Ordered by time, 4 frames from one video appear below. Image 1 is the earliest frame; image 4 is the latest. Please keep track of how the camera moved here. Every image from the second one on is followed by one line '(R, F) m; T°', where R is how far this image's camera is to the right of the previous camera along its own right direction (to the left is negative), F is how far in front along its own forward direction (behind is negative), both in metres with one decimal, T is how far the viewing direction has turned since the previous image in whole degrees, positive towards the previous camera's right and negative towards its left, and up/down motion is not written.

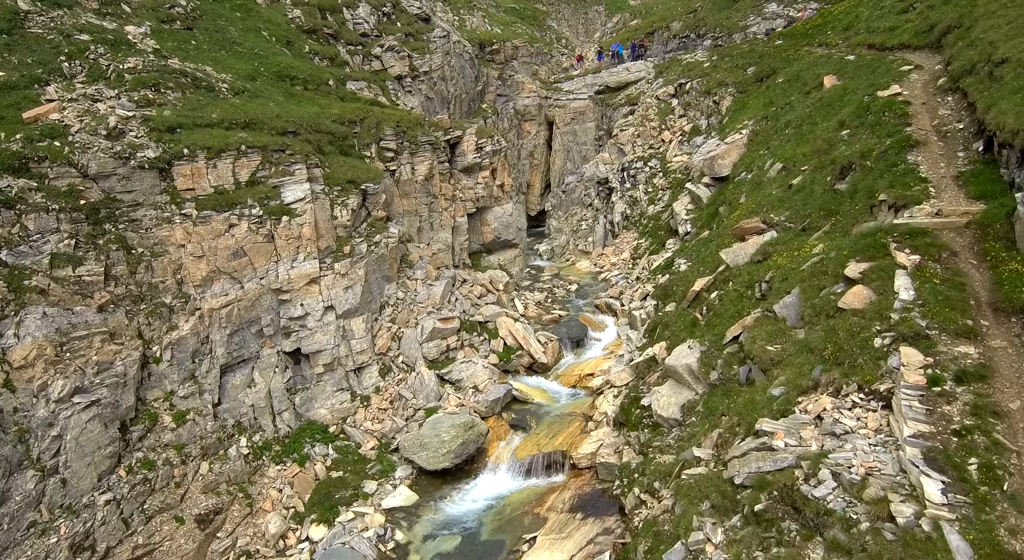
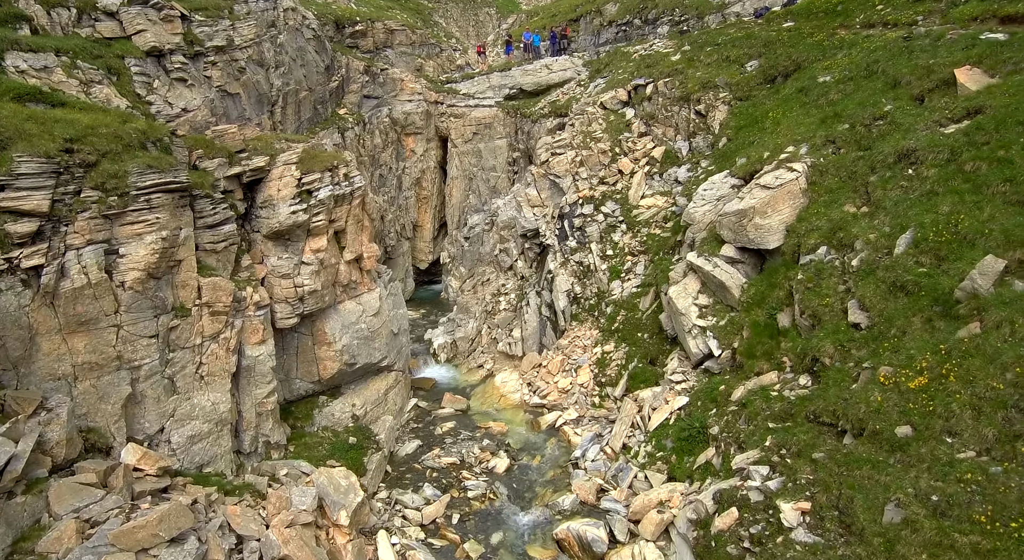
(+1.3, +25.6) m; +10°
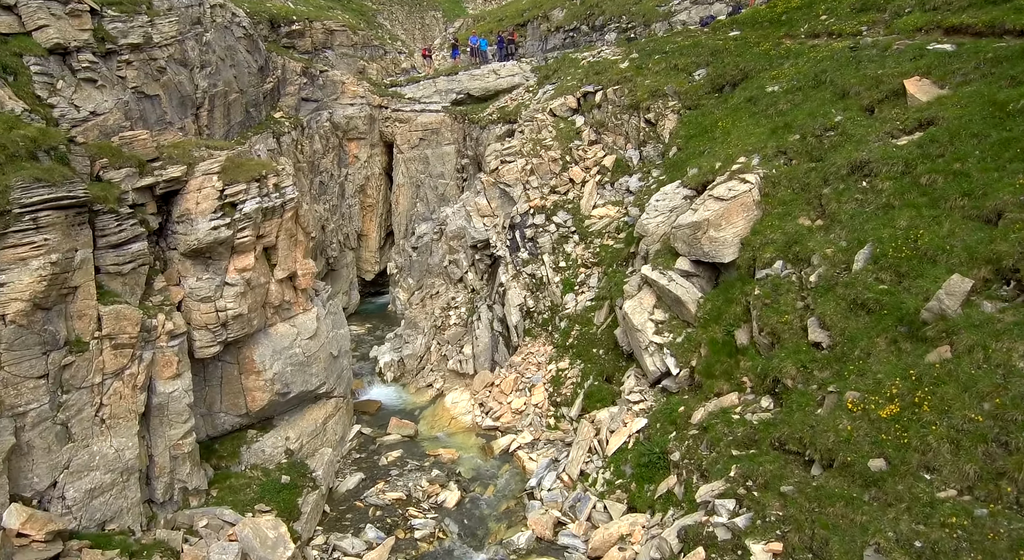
(+0.1, +1.6) m; +5°
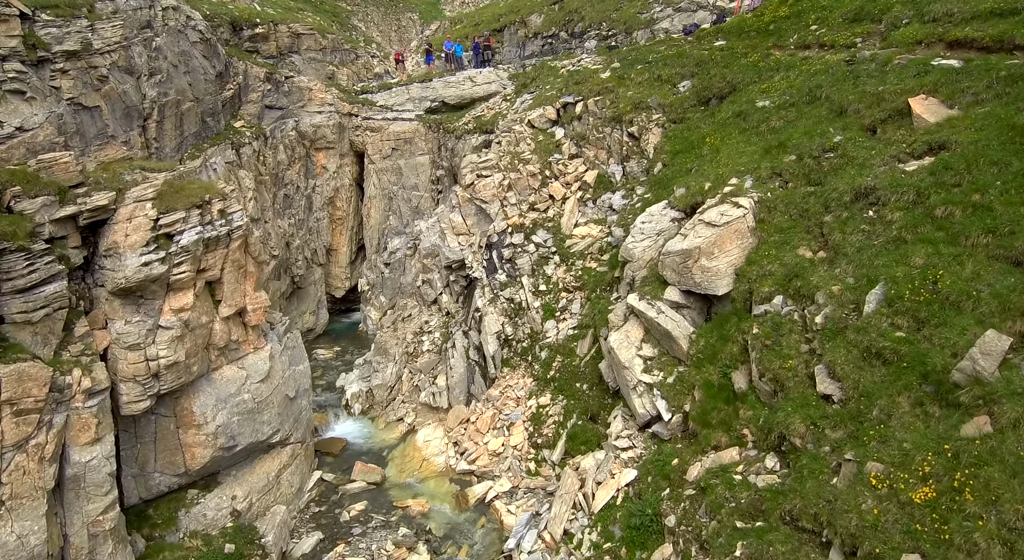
(+0.1, +2.4) m; +2°
